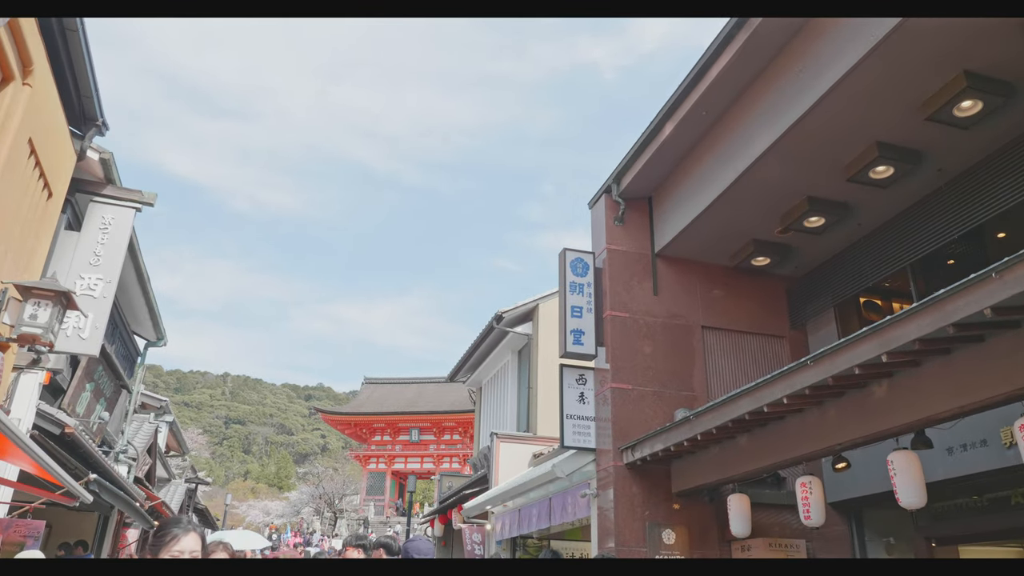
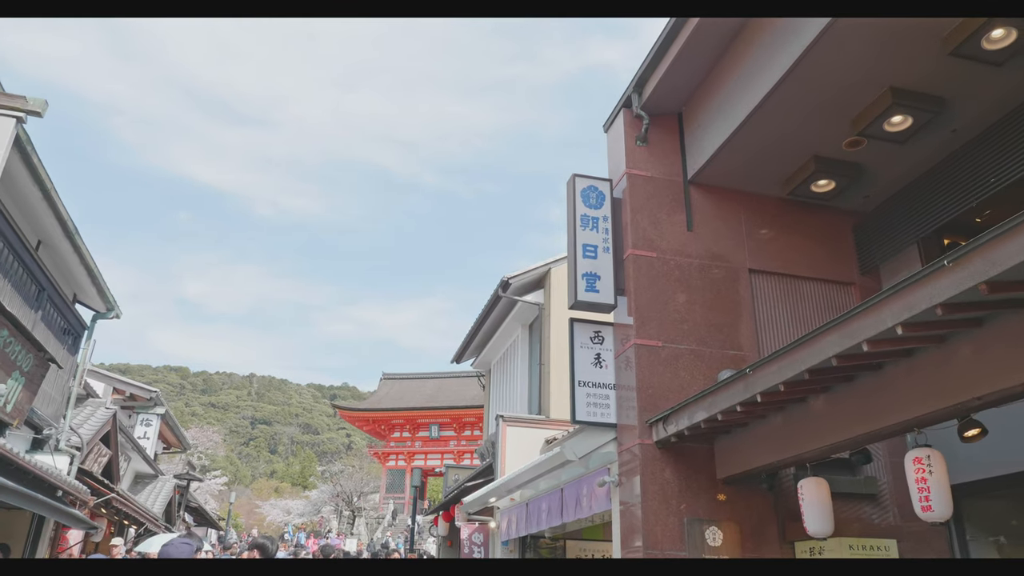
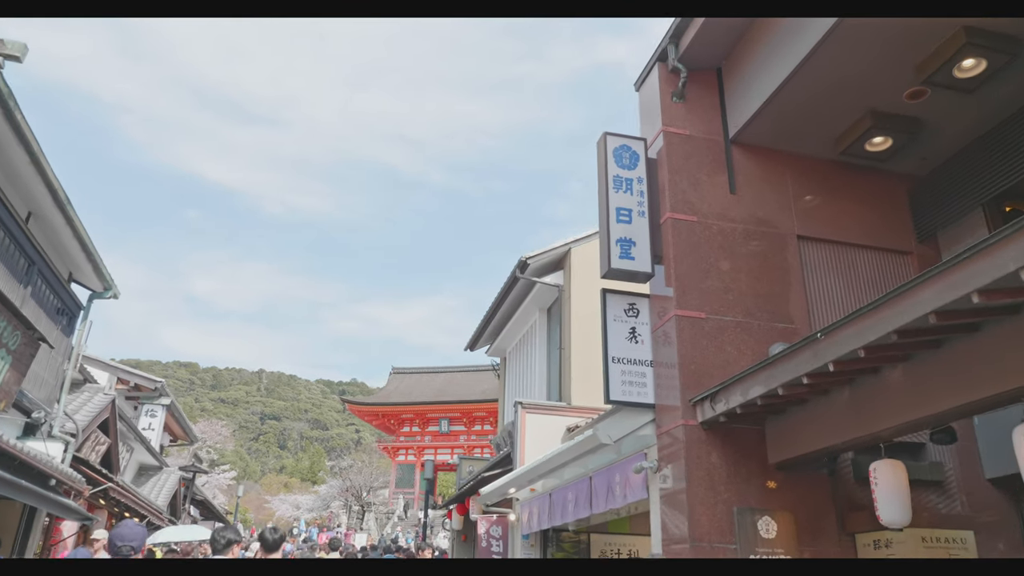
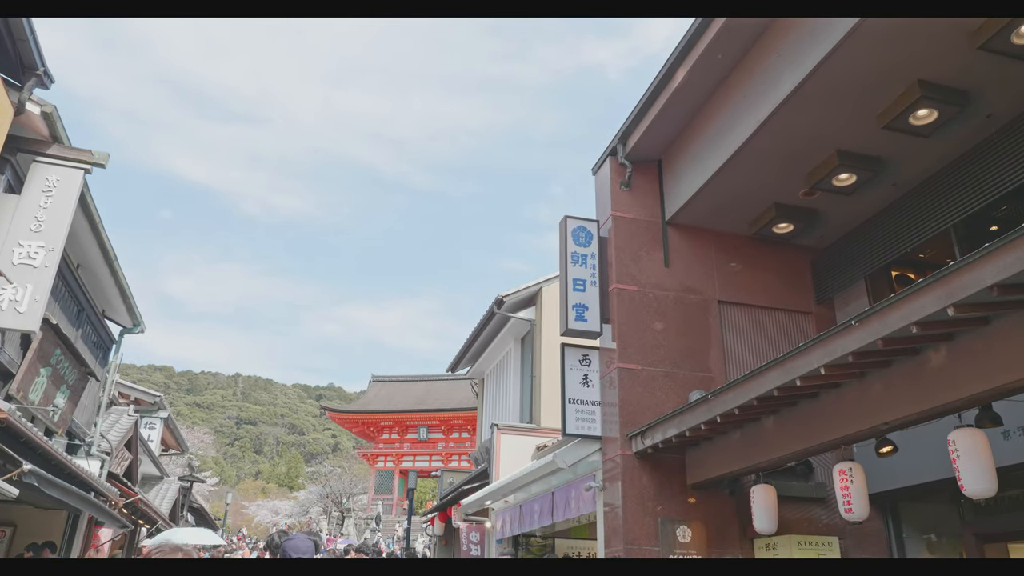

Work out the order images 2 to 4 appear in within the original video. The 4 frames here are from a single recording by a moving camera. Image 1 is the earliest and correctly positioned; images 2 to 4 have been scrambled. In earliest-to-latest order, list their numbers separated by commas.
4, 2, 3
